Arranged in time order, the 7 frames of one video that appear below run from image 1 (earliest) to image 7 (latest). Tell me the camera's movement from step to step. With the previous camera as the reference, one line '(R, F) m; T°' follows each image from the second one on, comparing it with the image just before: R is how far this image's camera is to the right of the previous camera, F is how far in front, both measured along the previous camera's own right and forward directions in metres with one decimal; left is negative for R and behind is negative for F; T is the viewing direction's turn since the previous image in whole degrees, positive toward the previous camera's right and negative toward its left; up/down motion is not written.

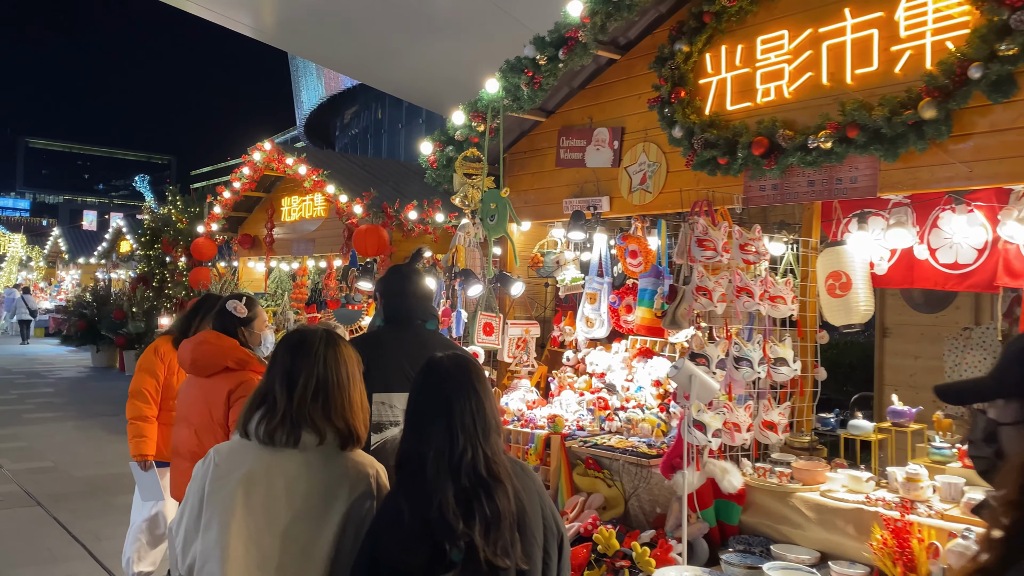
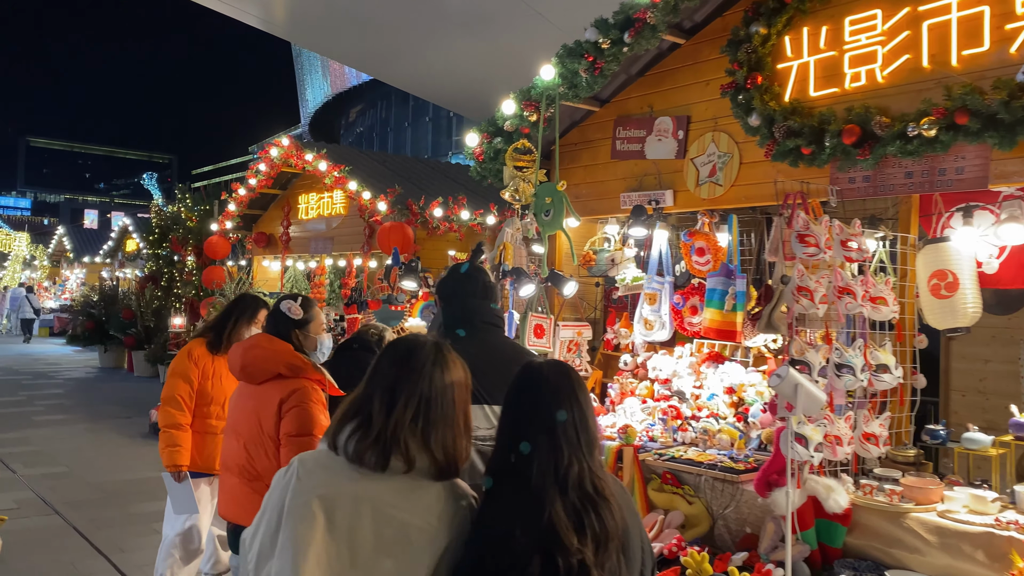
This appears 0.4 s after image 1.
(-0.2, +0.2) m; 0°
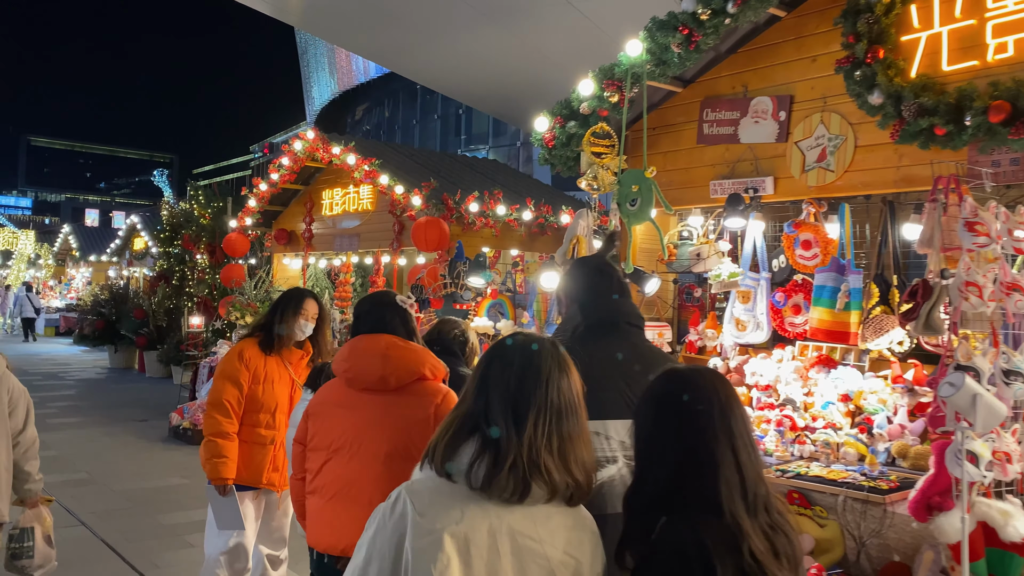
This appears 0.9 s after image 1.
(-0.3, +0.3) m; 0°
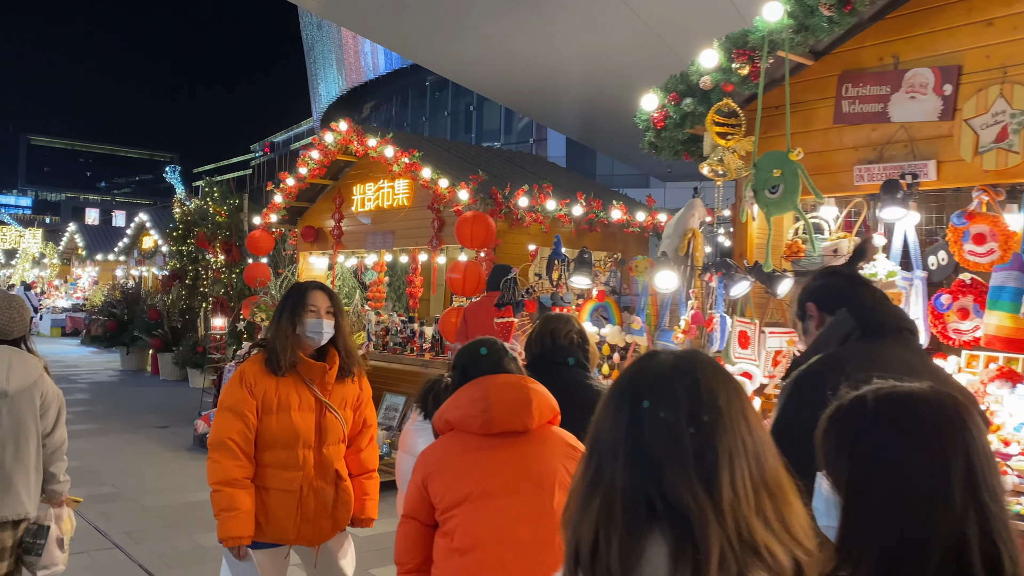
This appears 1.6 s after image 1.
(-0.4, +0.4) m; 0°
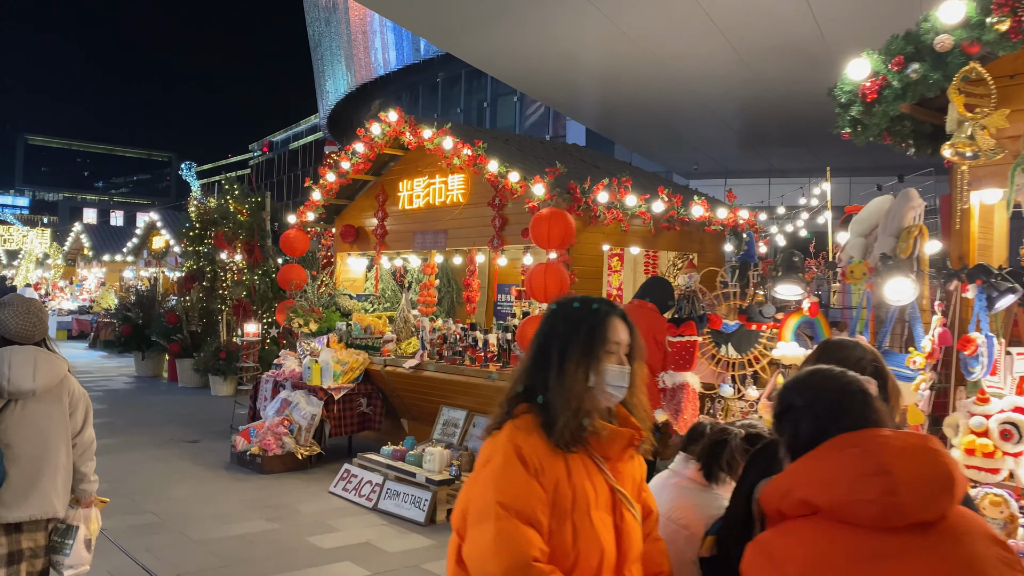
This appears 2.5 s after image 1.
(-0.6, +0.6) m; 0°
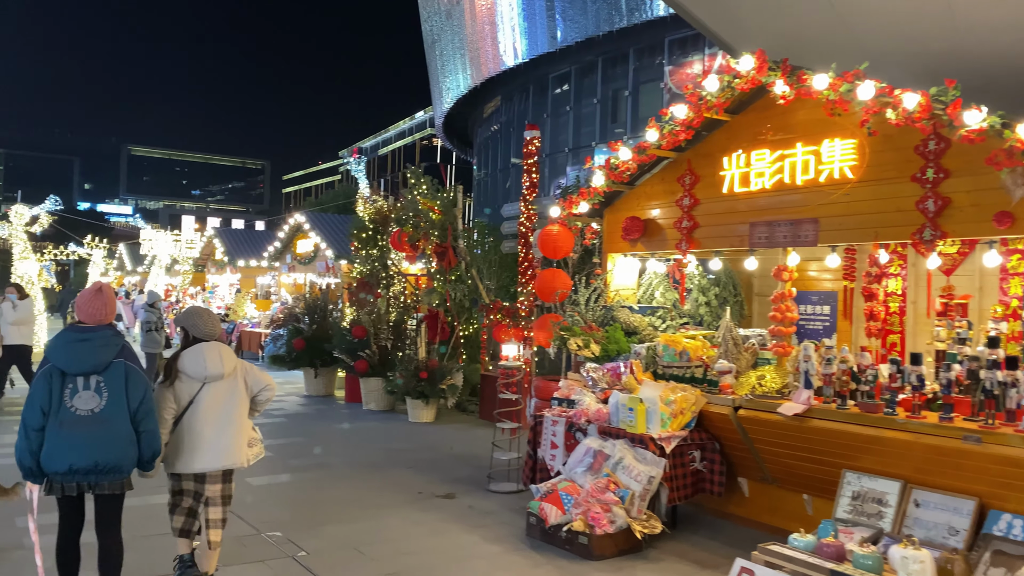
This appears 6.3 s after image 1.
(-1.9, +1.8) m; -5°
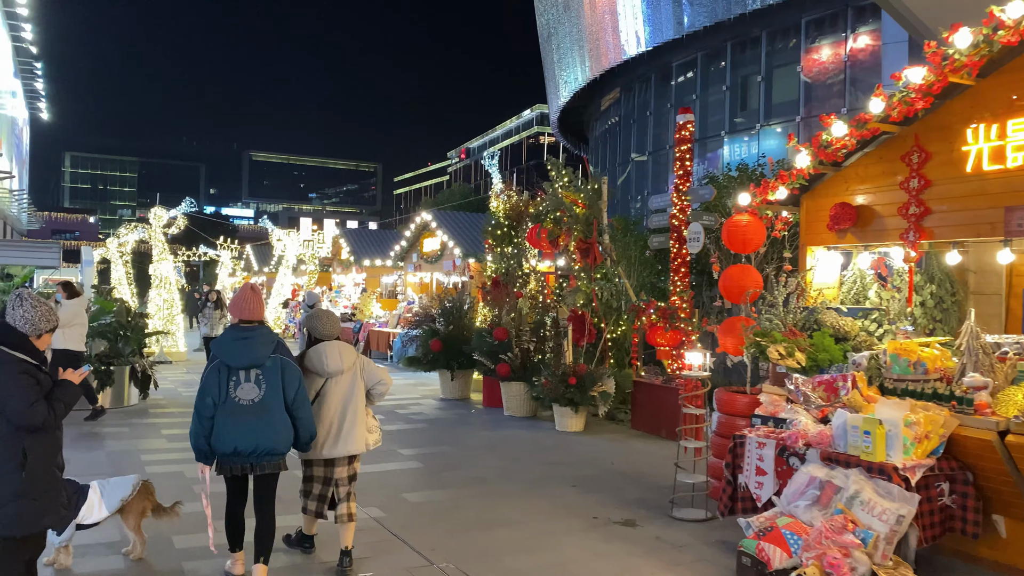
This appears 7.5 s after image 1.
(-0.5, +0.7) m; -7°
